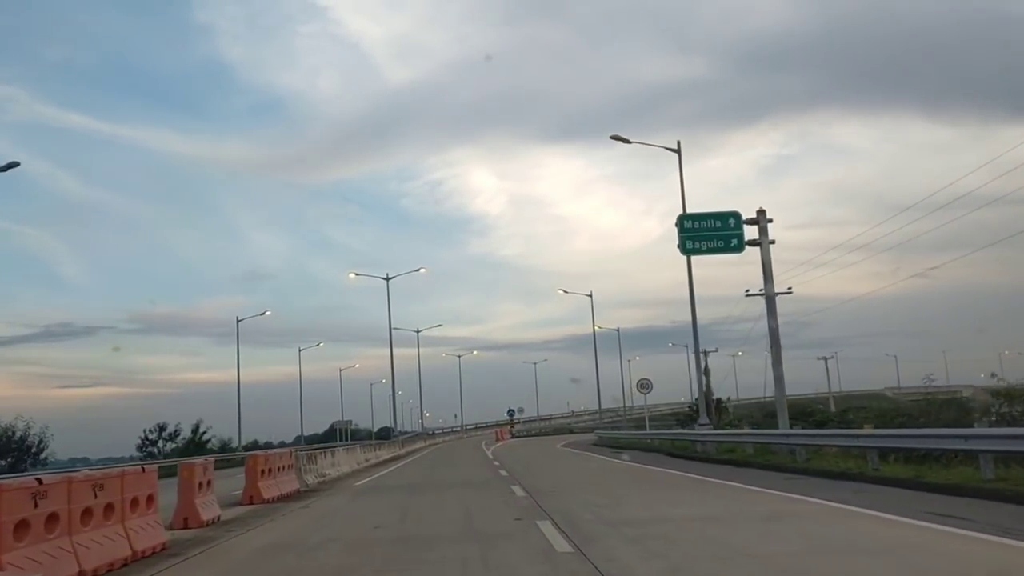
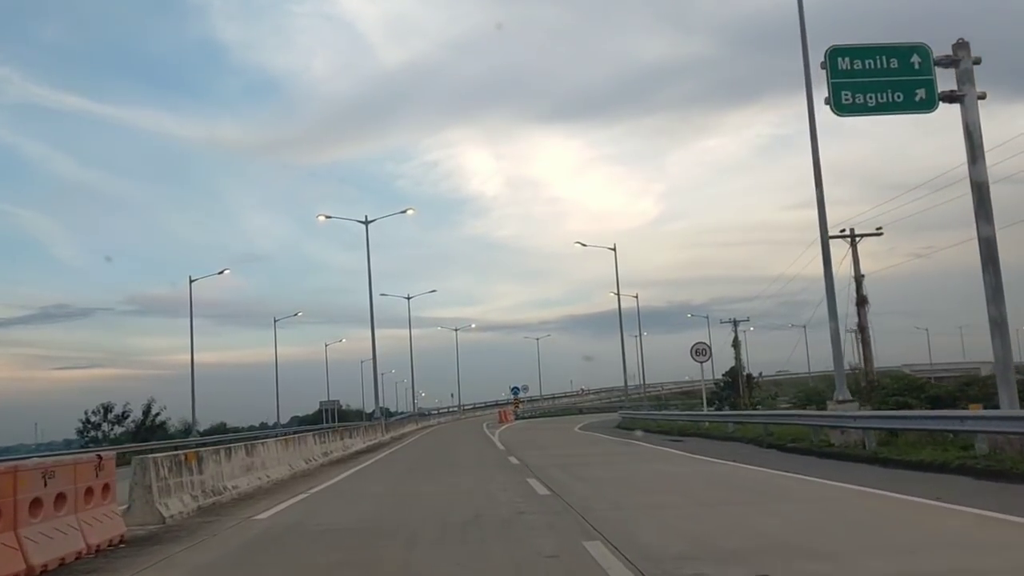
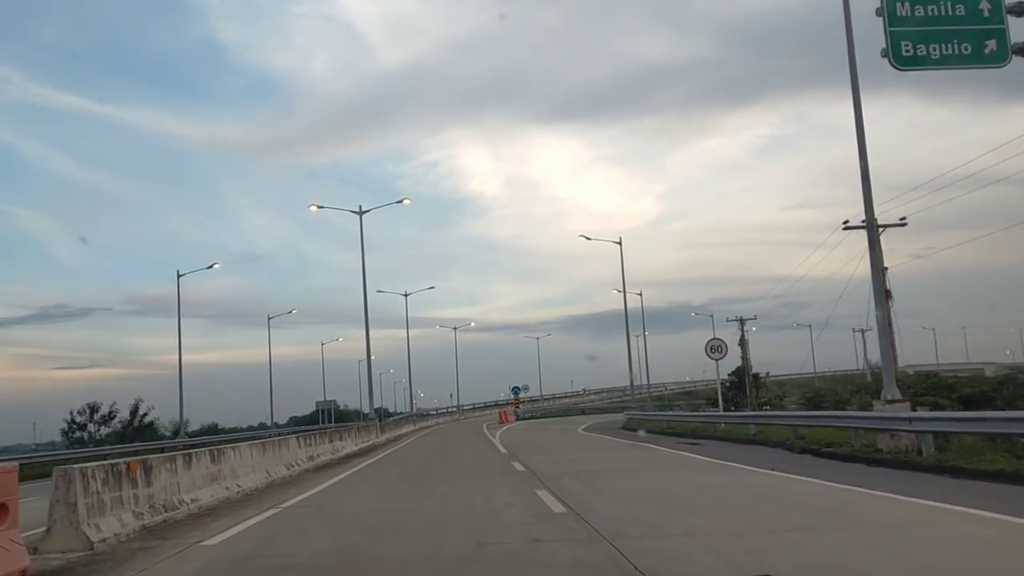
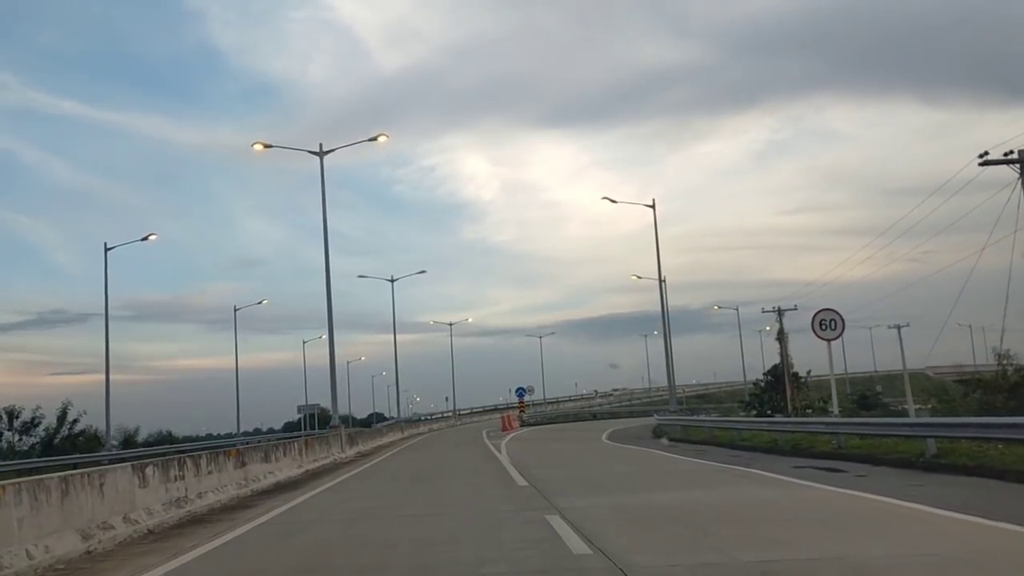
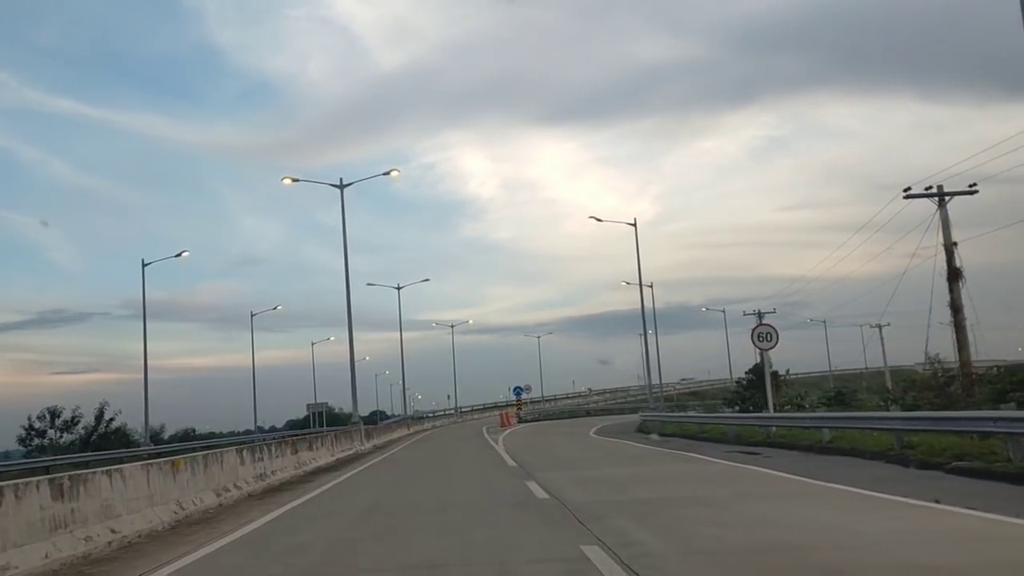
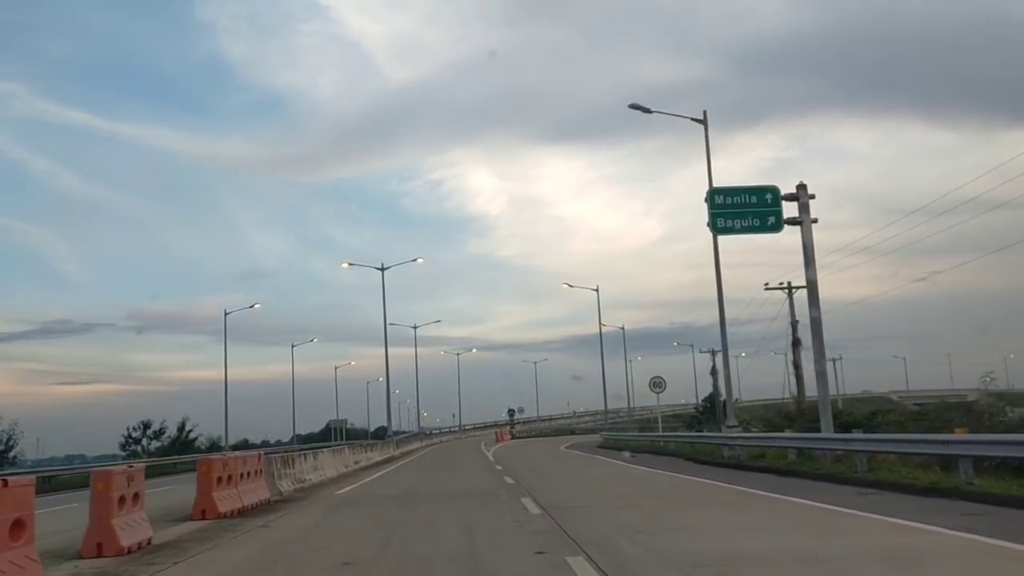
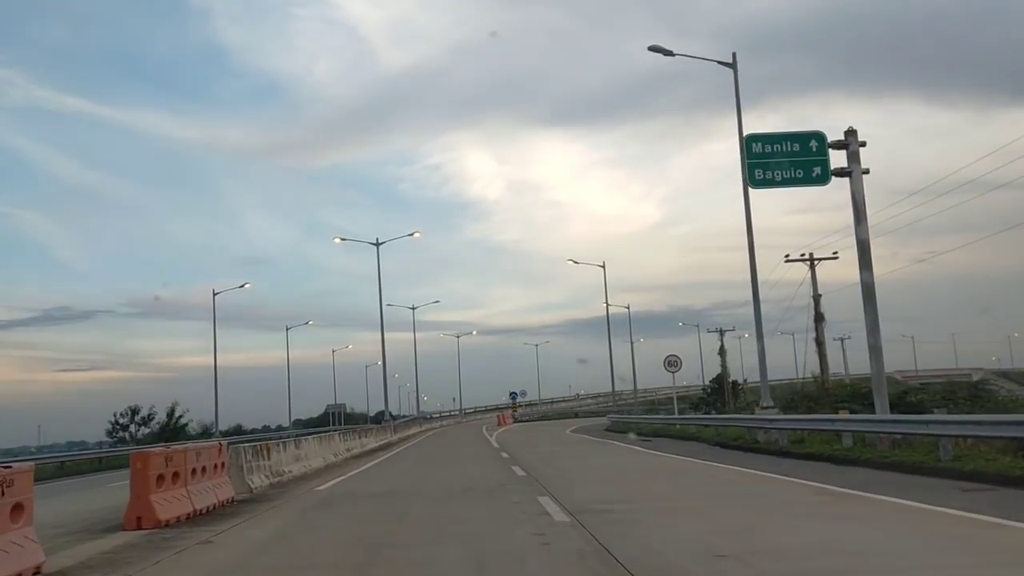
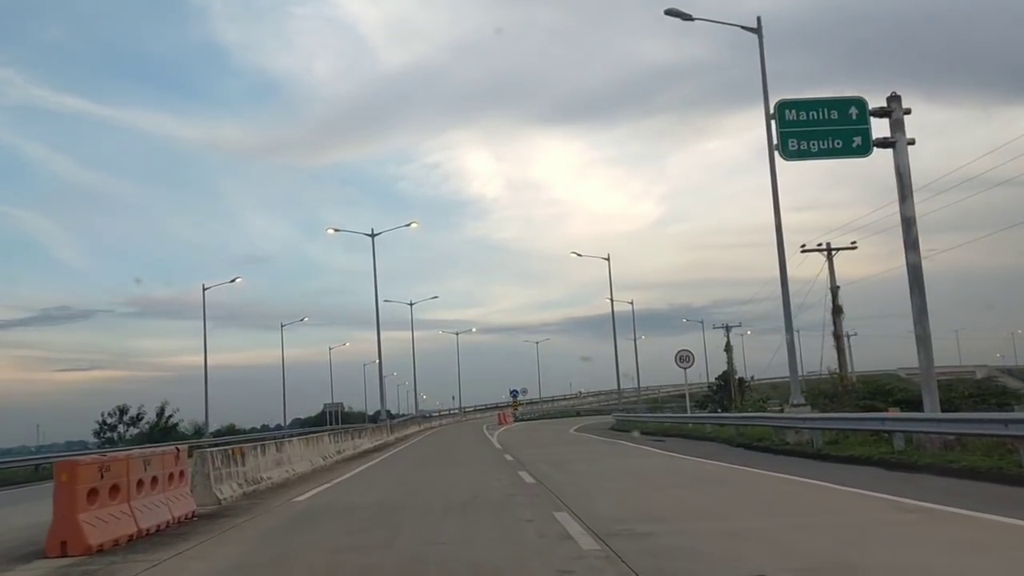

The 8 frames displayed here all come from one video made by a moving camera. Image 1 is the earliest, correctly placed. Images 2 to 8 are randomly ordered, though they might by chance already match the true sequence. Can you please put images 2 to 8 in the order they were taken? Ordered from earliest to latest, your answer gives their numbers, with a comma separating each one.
6, 7, 8, 2, 3, 5, 4
